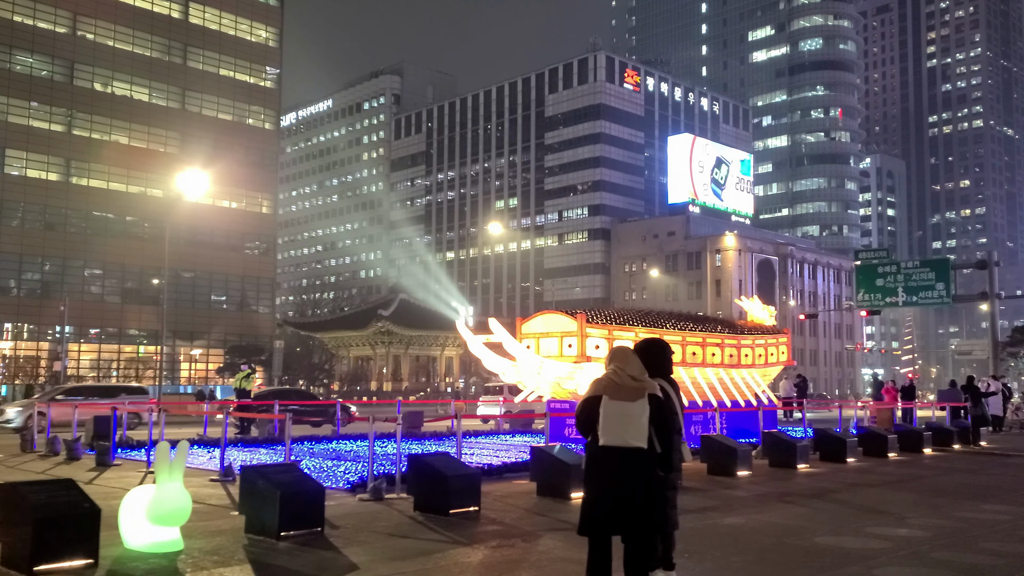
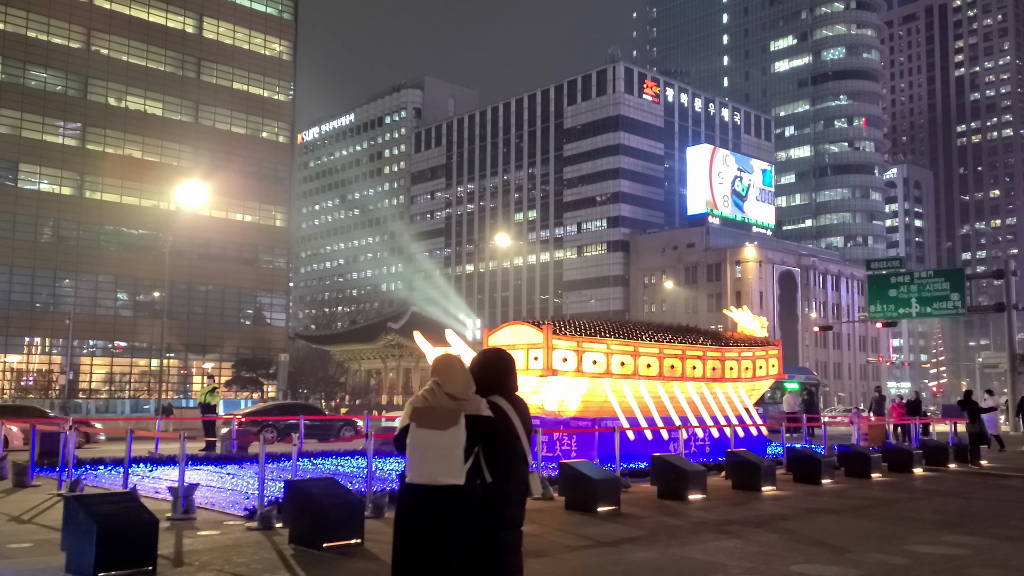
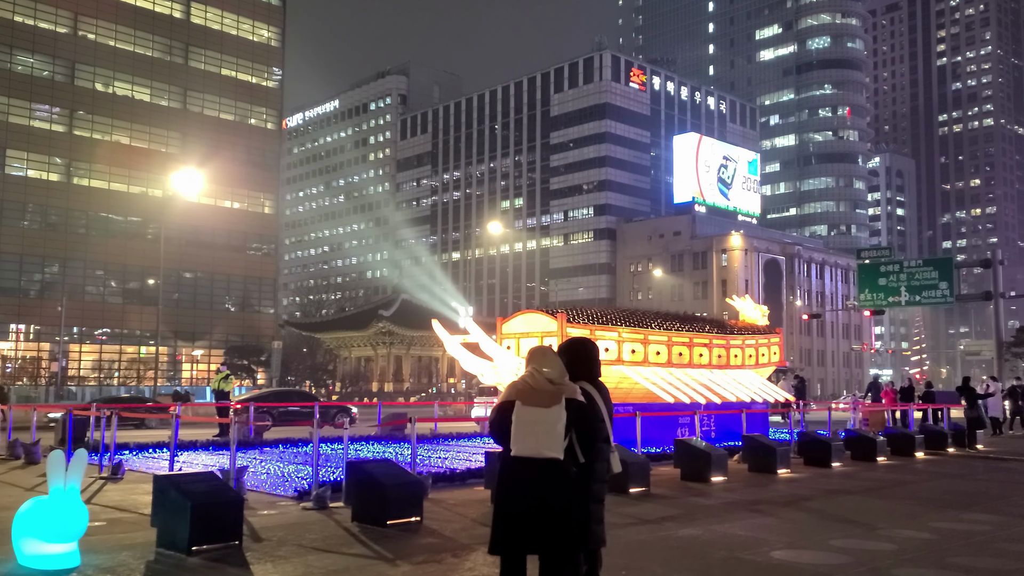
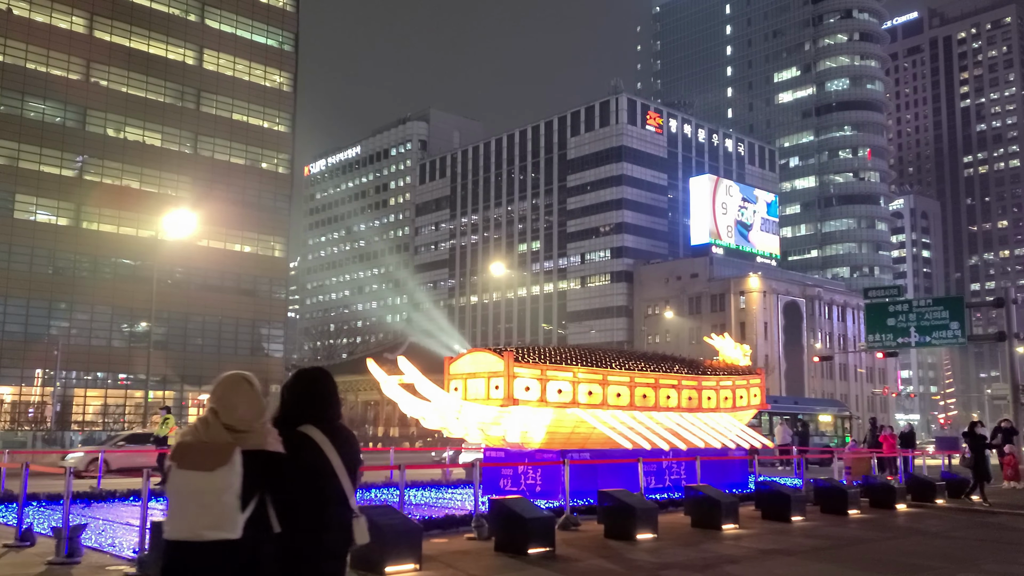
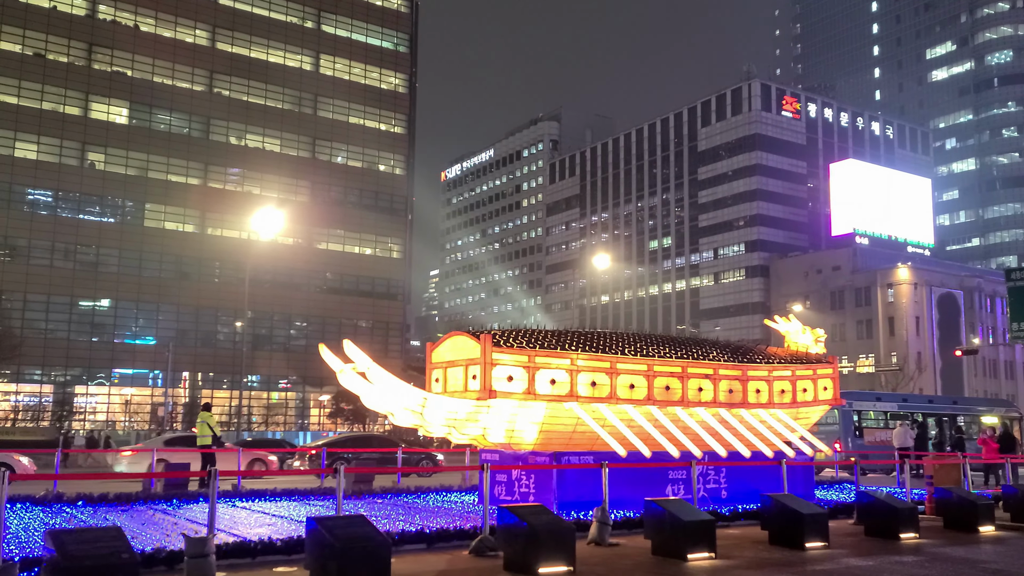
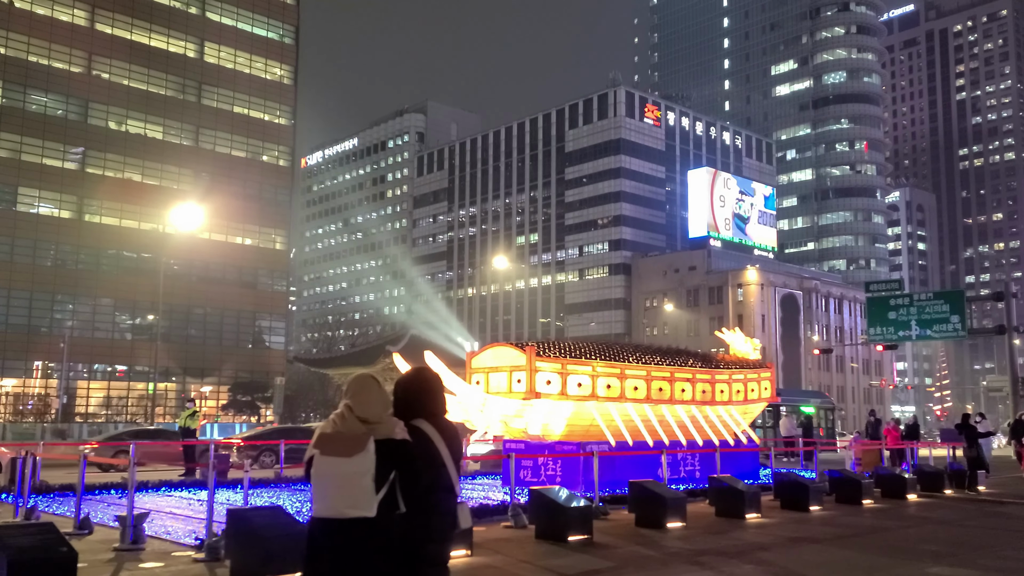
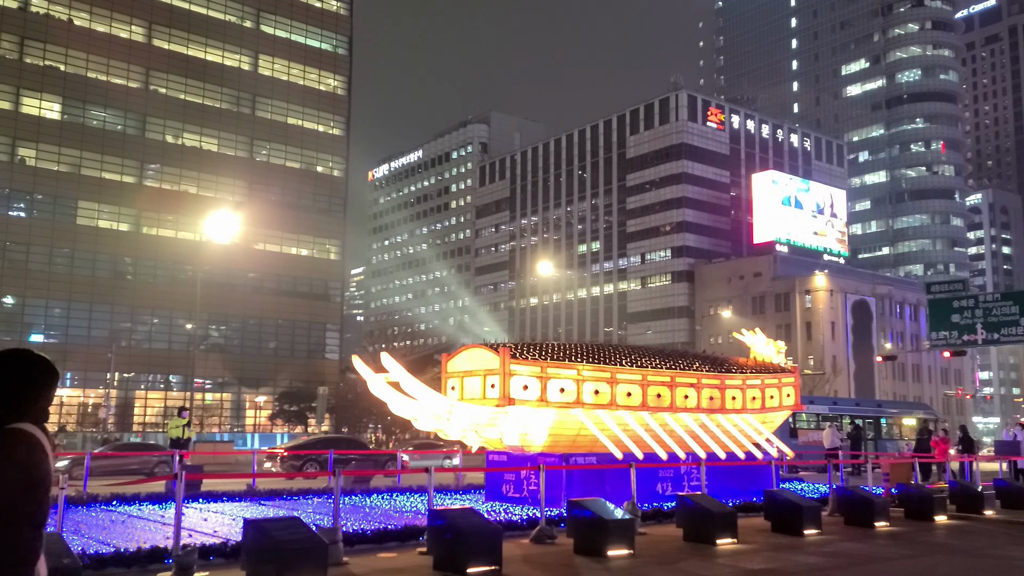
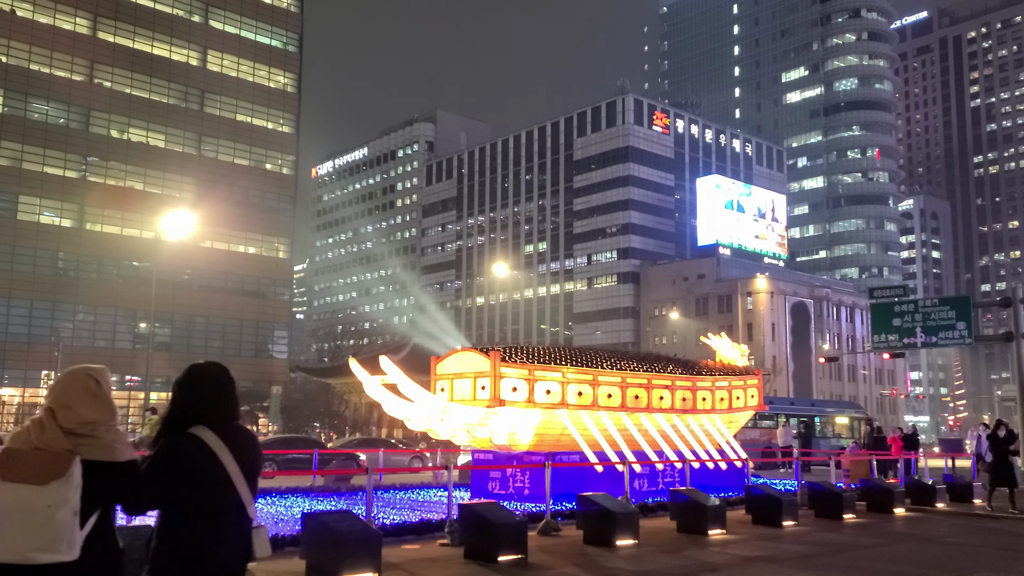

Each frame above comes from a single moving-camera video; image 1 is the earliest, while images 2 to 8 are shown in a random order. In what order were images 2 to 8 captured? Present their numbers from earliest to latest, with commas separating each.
3, 2, 6, 4, 8, 7, 5
